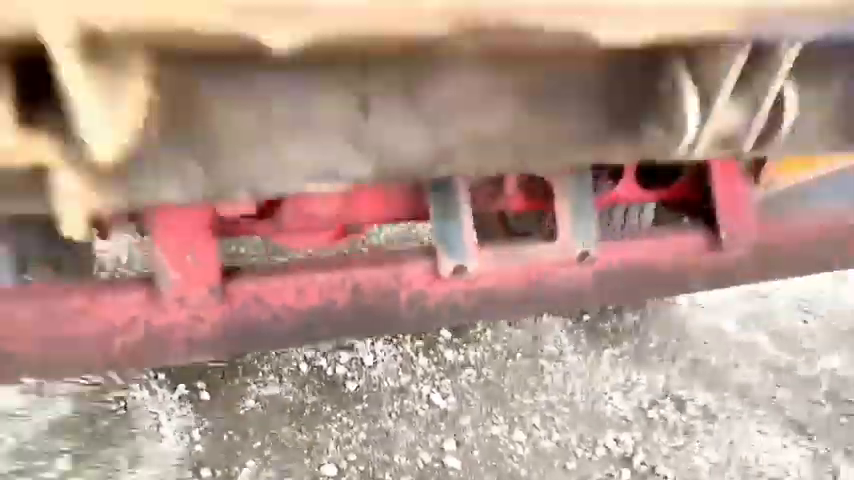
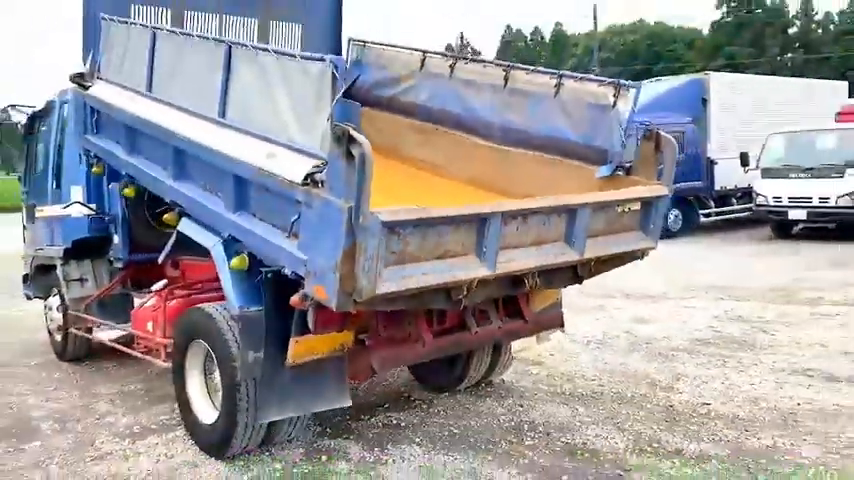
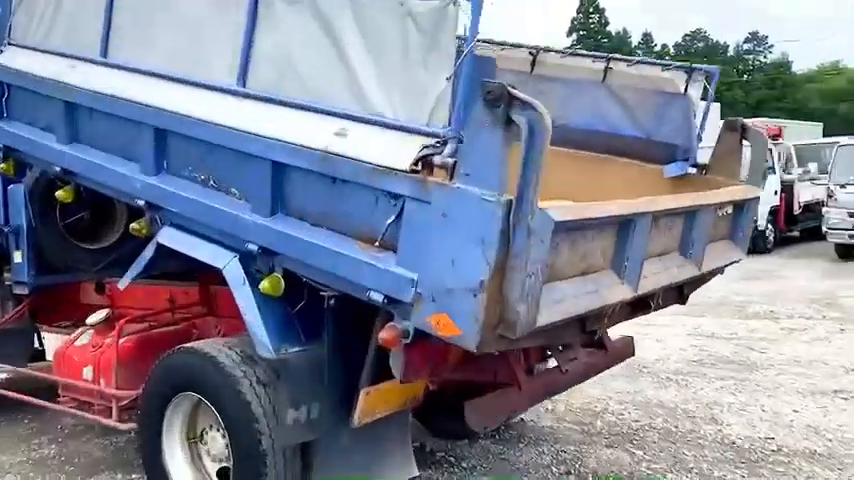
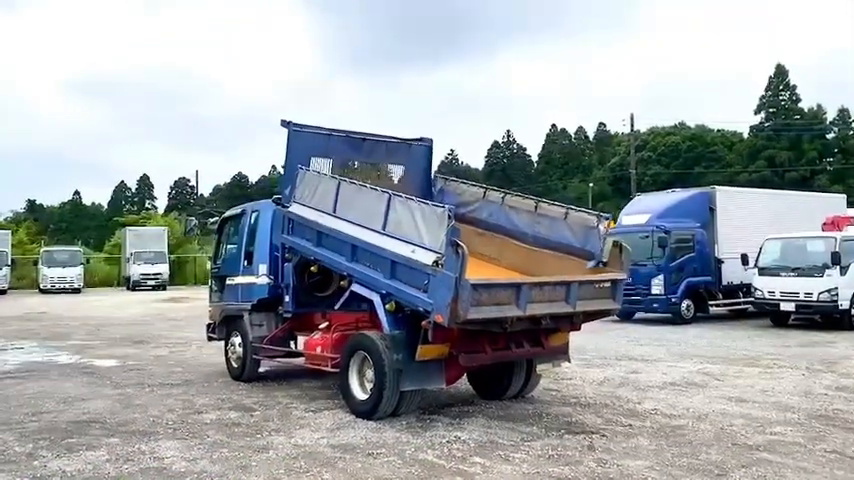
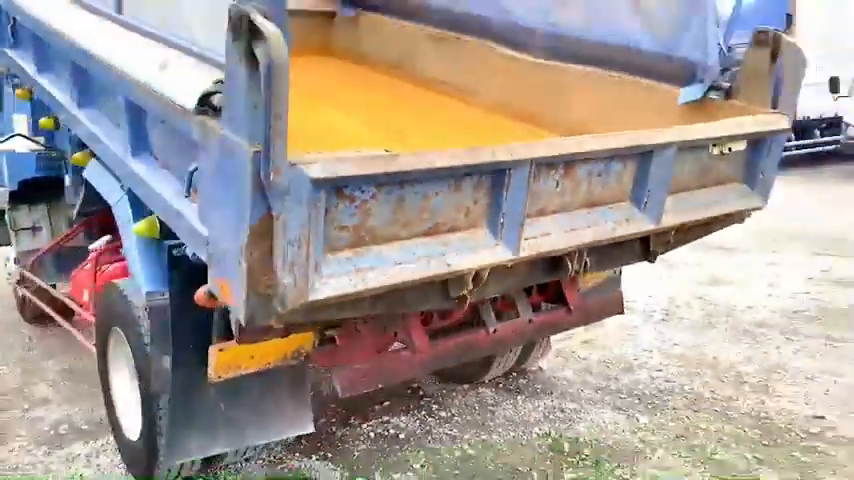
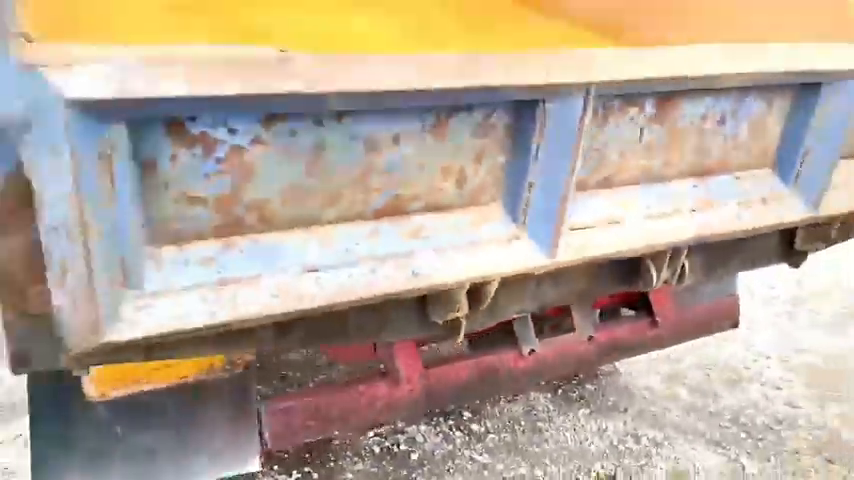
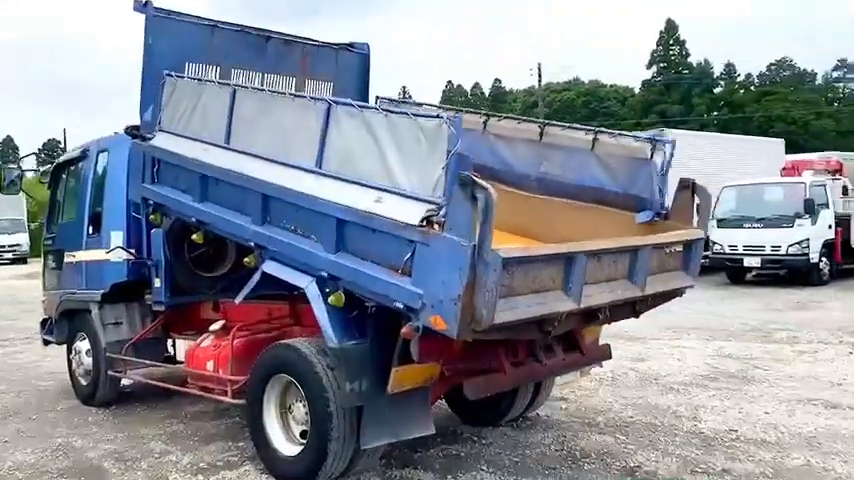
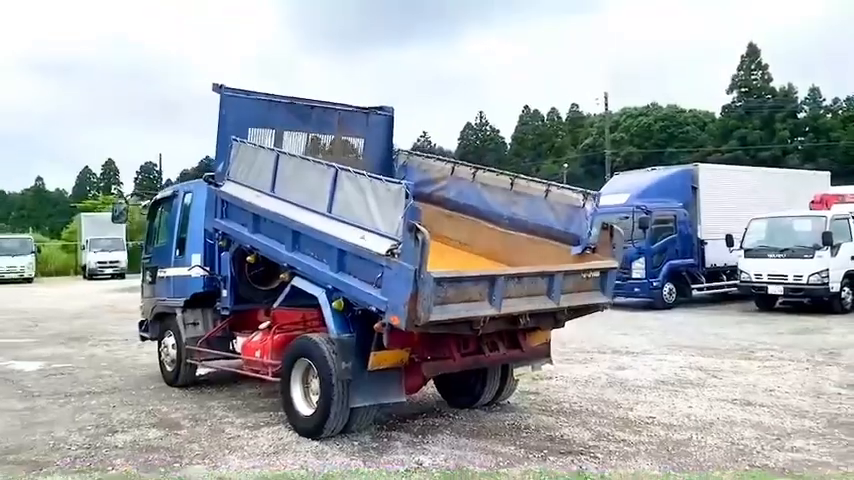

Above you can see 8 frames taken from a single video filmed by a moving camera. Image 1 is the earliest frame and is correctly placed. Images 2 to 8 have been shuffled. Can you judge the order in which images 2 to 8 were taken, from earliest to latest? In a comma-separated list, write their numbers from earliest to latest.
6, 5, 2, 8, 4, 7, 3
